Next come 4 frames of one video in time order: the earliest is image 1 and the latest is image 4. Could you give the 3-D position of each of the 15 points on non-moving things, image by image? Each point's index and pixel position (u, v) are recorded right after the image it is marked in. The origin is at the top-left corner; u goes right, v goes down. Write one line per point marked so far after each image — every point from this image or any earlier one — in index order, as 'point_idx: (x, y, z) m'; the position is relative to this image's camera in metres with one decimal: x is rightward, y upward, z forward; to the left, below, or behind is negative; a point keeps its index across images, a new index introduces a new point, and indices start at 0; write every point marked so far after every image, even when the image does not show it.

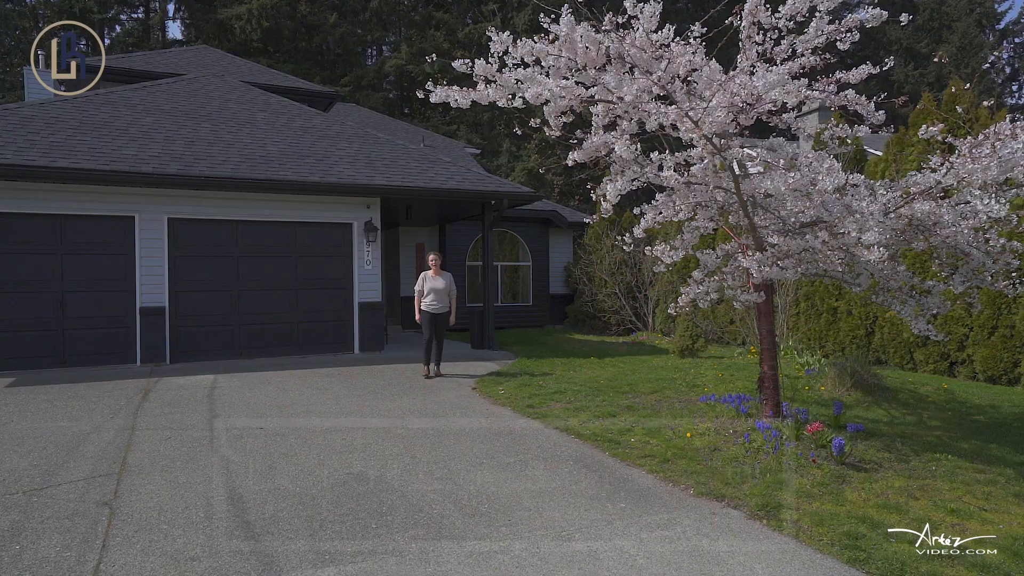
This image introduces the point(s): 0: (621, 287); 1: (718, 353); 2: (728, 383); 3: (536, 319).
0: (+2.6, 0.0, +16.0) m
1: (+3.7, -1.2, +12.0) m
2: (+2.9, -1.3, +9.0) m
3: (+0.7, -0.9, +18.5) m
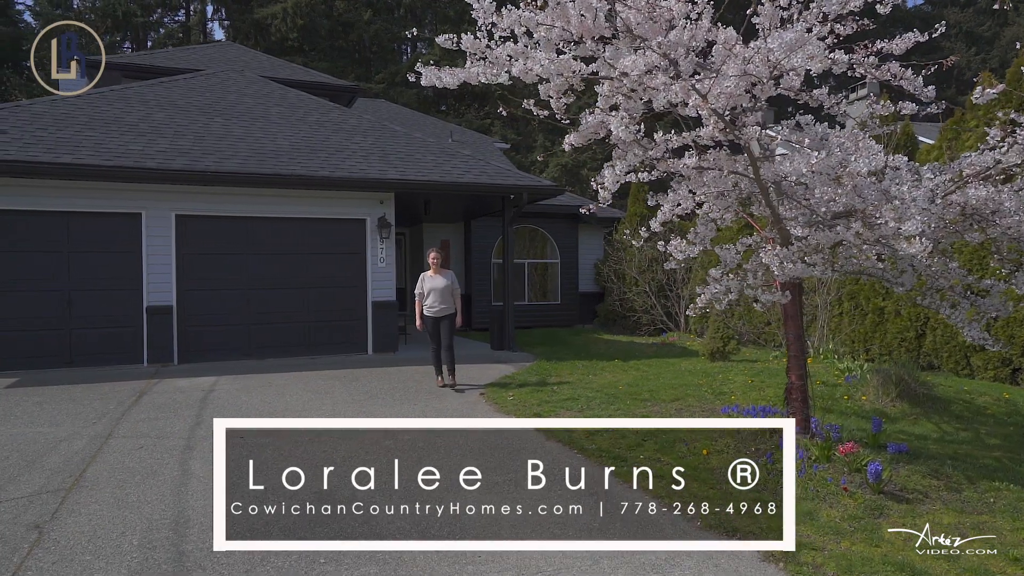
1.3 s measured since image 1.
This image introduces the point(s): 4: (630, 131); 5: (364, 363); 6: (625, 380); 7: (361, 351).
0: (+3.2, 0.0, +15.2) m
1: (+4.0, -1.1, +11.2) m
2: (+3.0, -1.3, +8.2) m
3: (+1.4, -0.8, +17.9) m
4: (+0.8, +1.1, +4.8) m
5: (-2.4, -1.2, +11.1) m
6: (+1.6, -1.3, +9.4) m
7: (-2.7, -1.1, +11.9) m
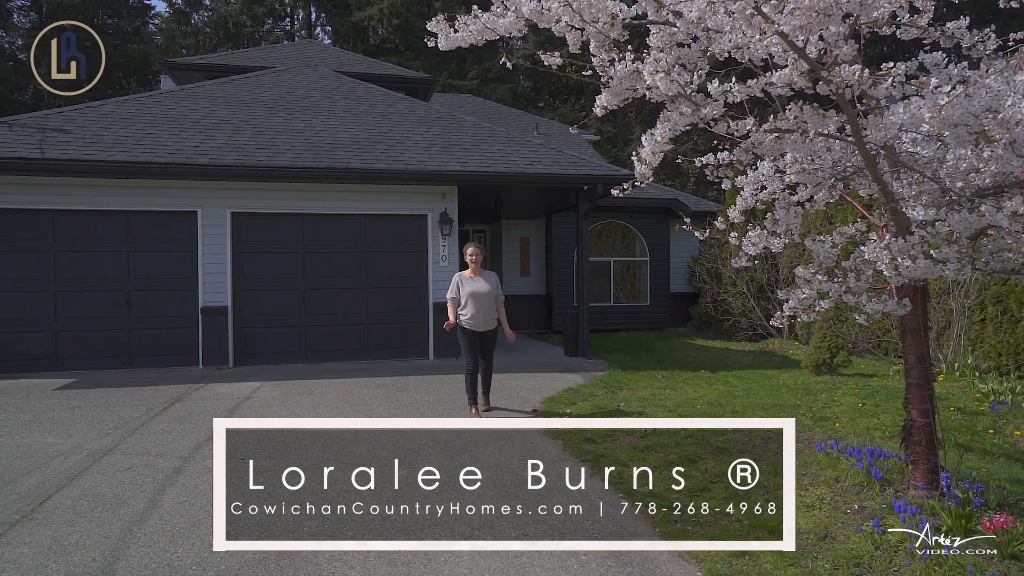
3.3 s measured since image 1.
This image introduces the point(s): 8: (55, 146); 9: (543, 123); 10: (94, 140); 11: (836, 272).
0: (+4.8, 0.0, +13.5) m
1: (+4.9, -1.2, +9.4) m
2: (+3.5, -1.3, +6.6) m
3: (+3.4, -0.8, +16.4) m
4: (+0.9, +1.1, +3.6) m
5: (-1.4, -1.2, +10.3) m
6: (+2.3, -1.3, +8.1) m
7: (-1.5, -1.1, +11.1) m
8: (-6.4, +2.0, +9.5) m
9: (+0.8, +4.5, +18.3) m
10: (-6.1, +2.1, +9.8) m
11: (+2.1, +0.1, +4.5) m
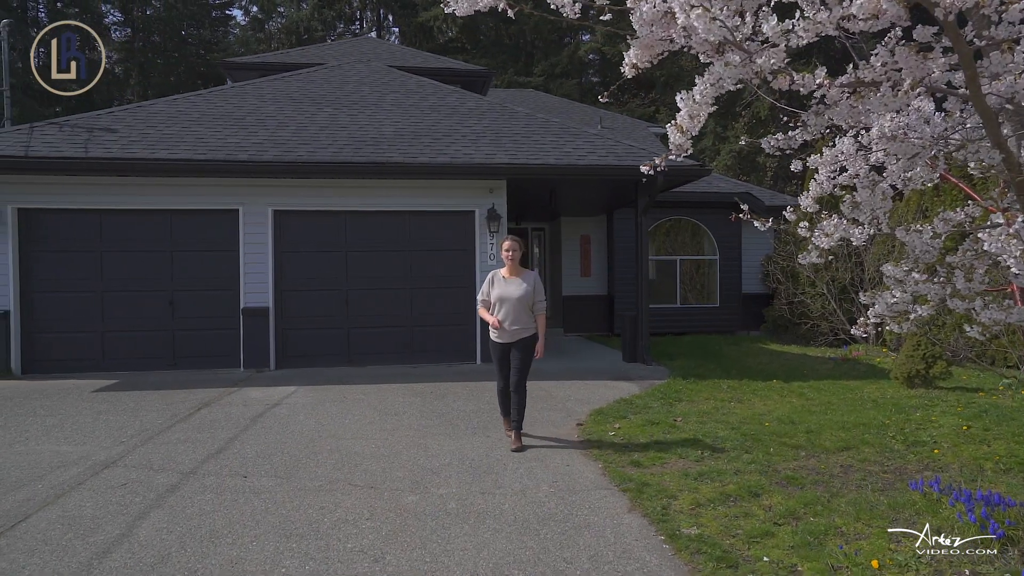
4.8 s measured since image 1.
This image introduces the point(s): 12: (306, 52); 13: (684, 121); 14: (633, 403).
0: (+5.8, 0.0, +12.3) m
1: (+5.5, -1.2, +8.2) m
2: (+3.8, -1.3, +5.6) m
3: (+4.8, -0.8, +15.3) m
4: (+0.9, +1.1, +2.8) m
5: (-0.7, -1.2, +9.7) m
6: (+2.8, -1.3, +7.1) m
7: (-0.7, -1.1, +10.5) m
8: (-5.8, +2.0, +9.4) m
9: (+2.4, +4.5, +17.4) m
10: (-5.4, +2.1, +9.7) m
11: (+2.2, +0.1, +3.6) m
12: (-5.0, +5.7, +16.2) m
13: (+0.8, +0.8, +3.1) m
14: (+1.3, -1.3, +7.5) m
